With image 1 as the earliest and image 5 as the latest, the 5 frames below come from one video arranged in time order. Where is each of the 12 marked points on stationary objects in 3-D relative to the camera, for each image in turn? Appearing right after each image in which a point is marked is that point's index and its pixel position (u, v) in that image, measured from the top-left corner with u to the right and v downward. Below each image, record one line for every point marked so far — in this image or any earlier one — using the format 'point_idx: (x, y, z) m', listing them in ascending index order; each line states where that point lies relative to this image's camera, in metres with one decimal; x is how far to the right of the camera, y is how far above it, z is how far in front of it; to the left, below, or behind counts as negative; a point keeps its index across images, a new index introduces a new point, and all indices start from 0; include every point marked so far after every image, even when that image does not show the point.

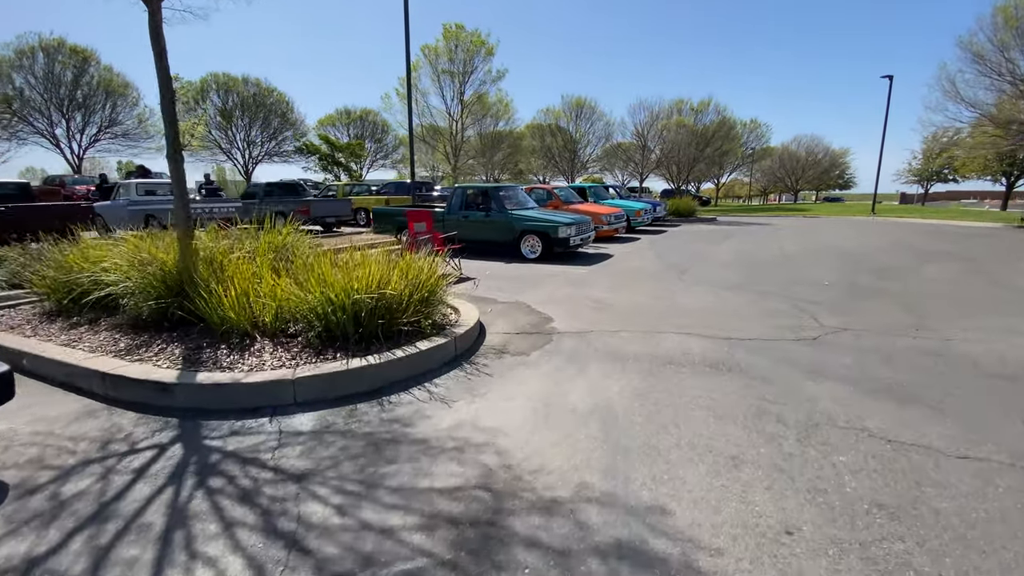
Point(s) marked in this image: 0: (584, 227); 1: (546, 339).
0: (+2.1, +1.7, +12.8) m
1: (+0.4, -0.6, +5.8) m
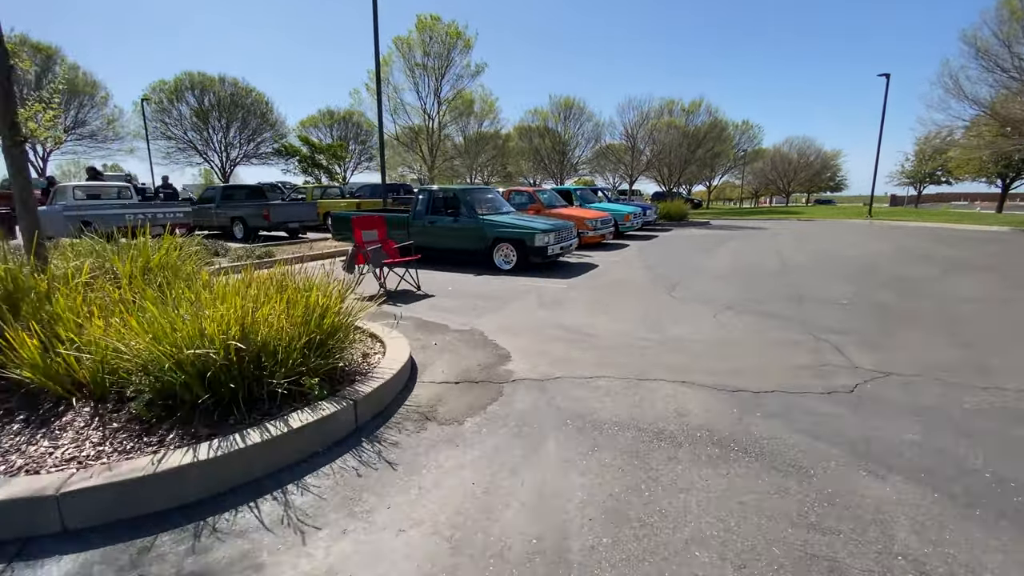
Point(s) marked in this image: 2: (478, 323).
0: (+1.4, +1.3, +11.4) m
1: (-0.2, -0.9, +4.3) m
2: (-0.5, -0.5, +6.6) m
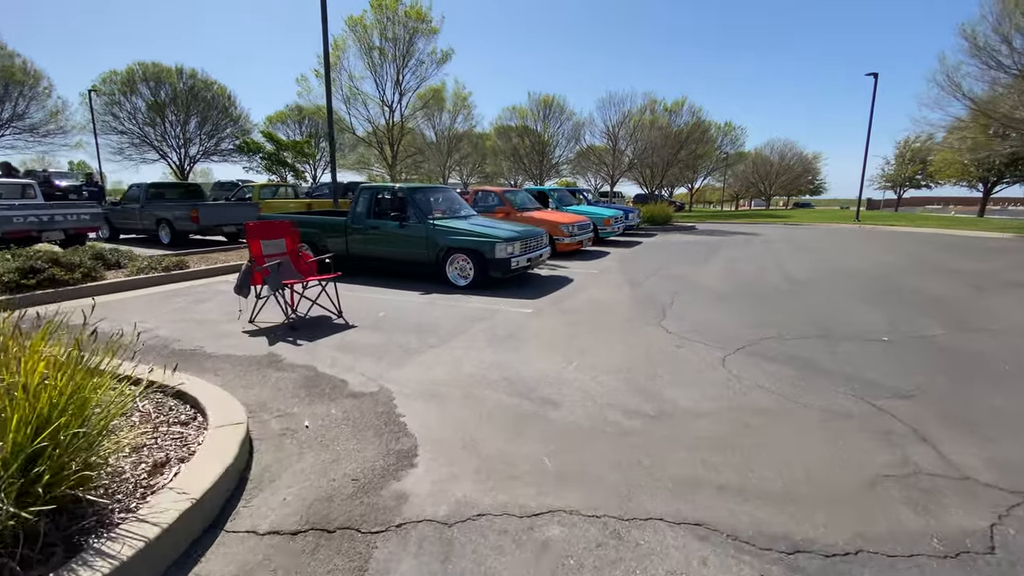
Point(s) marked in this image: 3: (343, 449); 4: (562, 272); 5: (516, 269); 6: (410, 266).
0: (+0.5, +0.9, +9.5) m
1: (-0.8, -1.3, +2.4) m
2: (-1.2, -0.9, +4.6) m
3: (-1.2, -1.1, +3.3) m
4: (+1.1, +0.4, +10.5) m
5: (+0.1, +0.4, +8.7) m
6: (-2.0, +0.5, +9.5) m
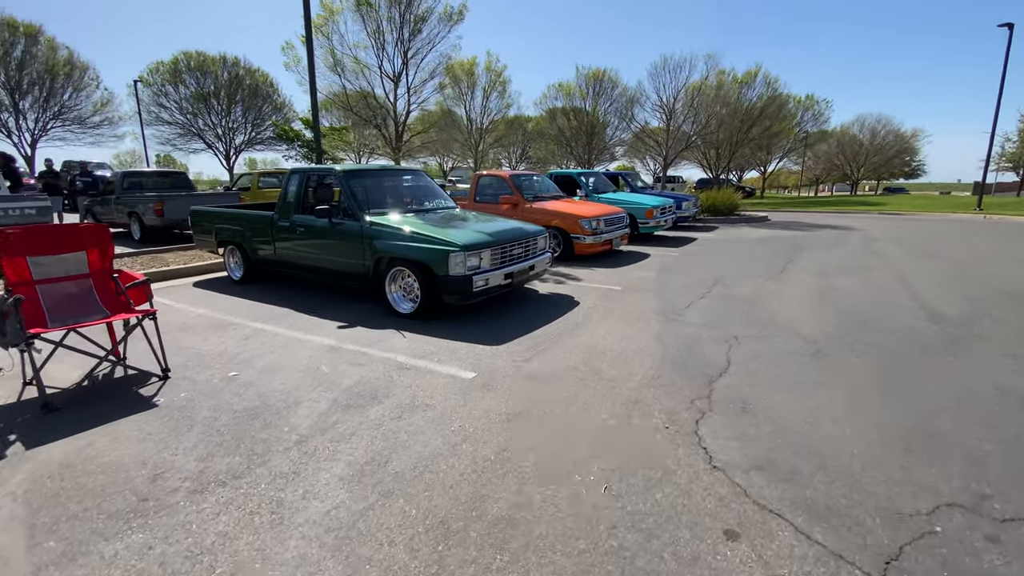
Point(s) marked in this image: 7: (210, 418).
0: (+0.2, +0.6, +6.5) m
1: (-2.0, -1.8, -0.4) m
2: (-2.1, -1.3, +1.9) m
3: (-2.3, -1.6, +0.5) m
4: (+0.9, 0.0, +7.4) m
5: (-0.3, 0.0, +5.8) m
6: (-2.4, +0.1, +6.8) m
7: (-2.2, -1.0, +3.5) m
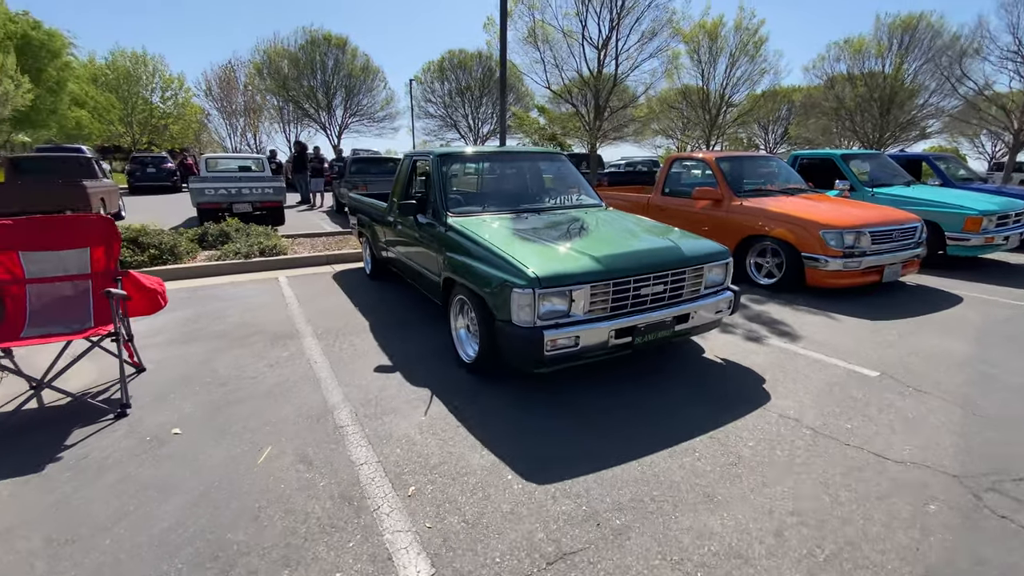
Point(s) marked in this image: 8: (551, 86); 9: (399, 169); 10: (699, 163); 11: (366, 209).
0: (+1.3, +0.1, +3.8) m
1: (-4.0, -2.0, -1.2) m
2: (-3.0, -1.6, +0.8) m
3: (-3.8, -1.8, -0.3) m
4: (+2.3, -0.6, +4.3) m
5: (+0.5, -0.5, +3.4) m
6: (-0.8, -0.1, +5.2) m
7: (-2.3, -1.2, +2.3) m
8: (+1.3, +6.5, +15.1) m
9: (-1.4, +1.5, +6.1) m
10: (+3.0, +2.0, +7.7) m
11: (-2.3, +1.2, +7.5) m
